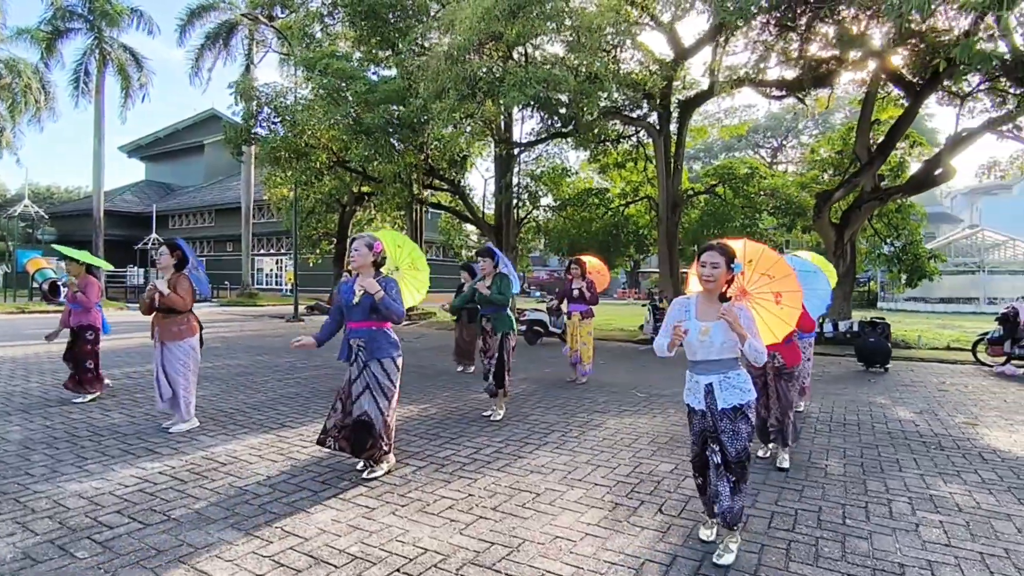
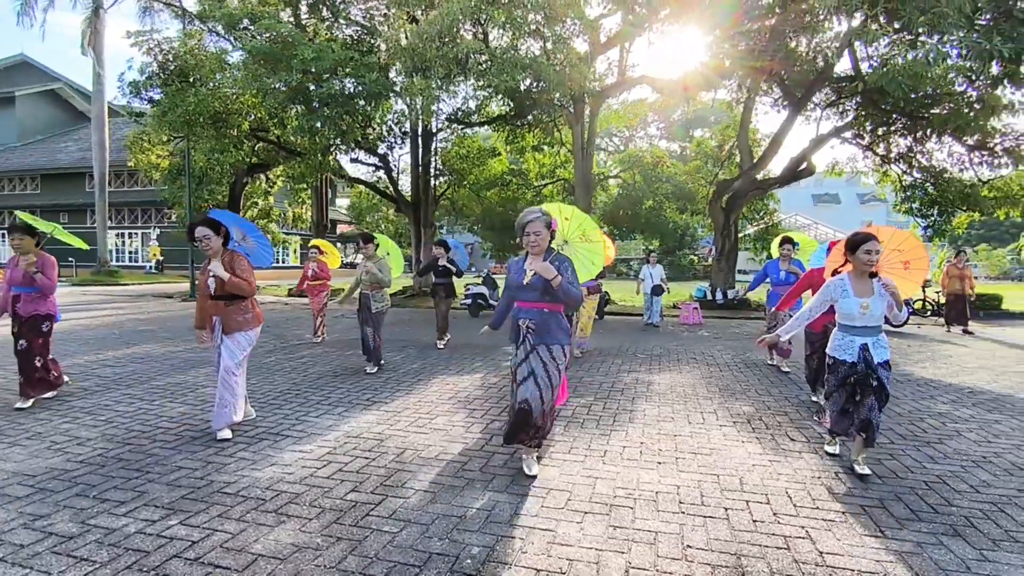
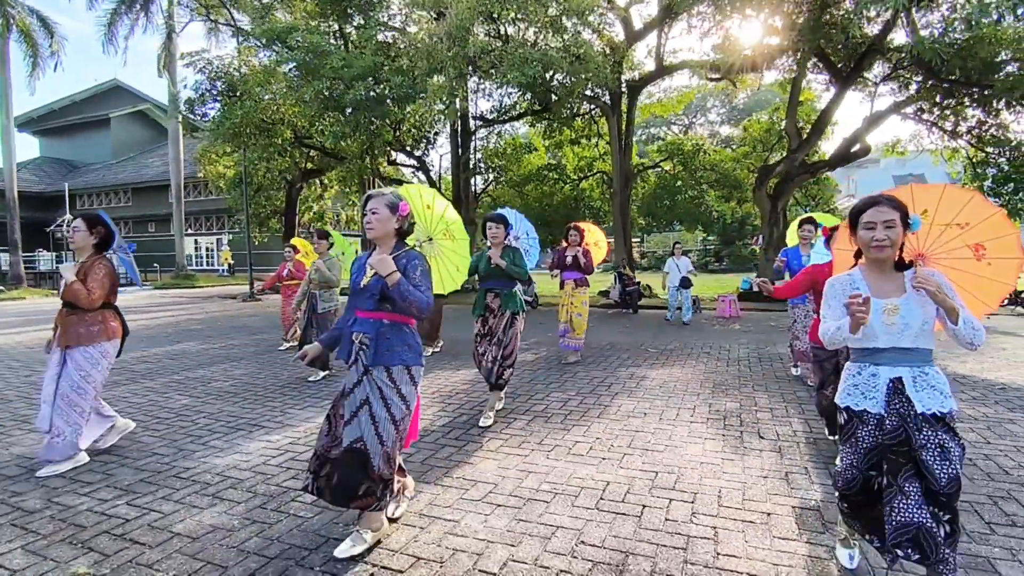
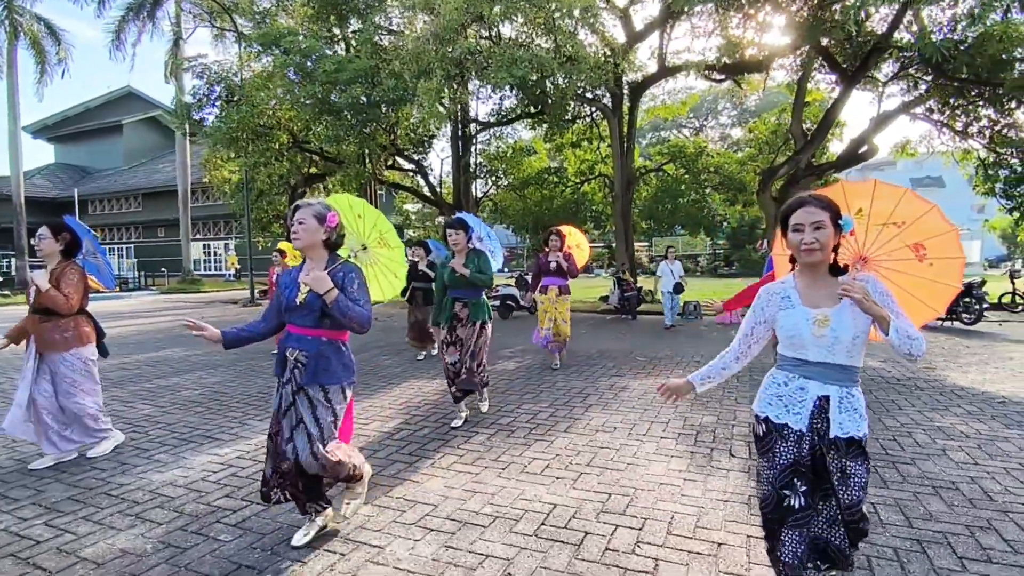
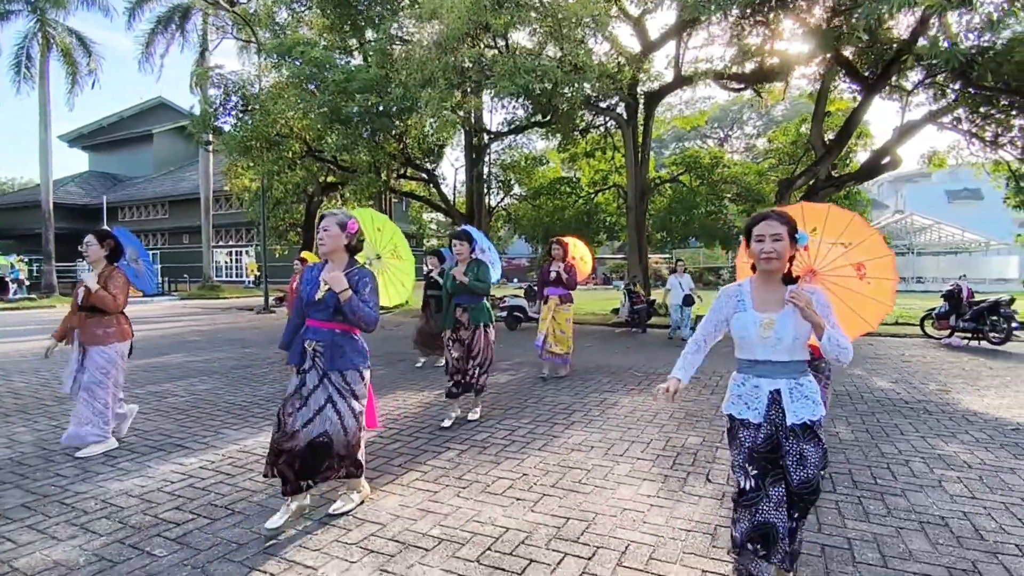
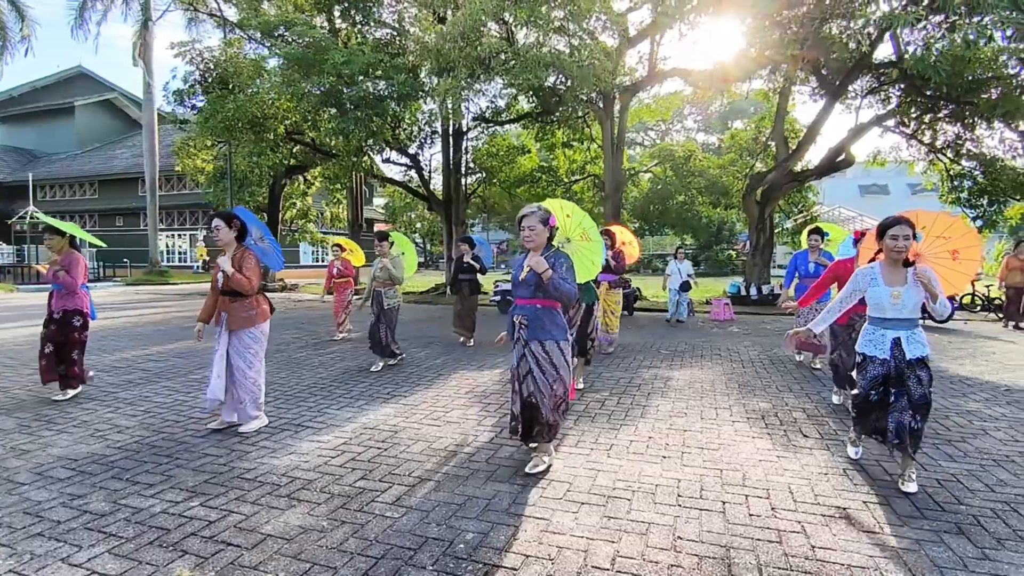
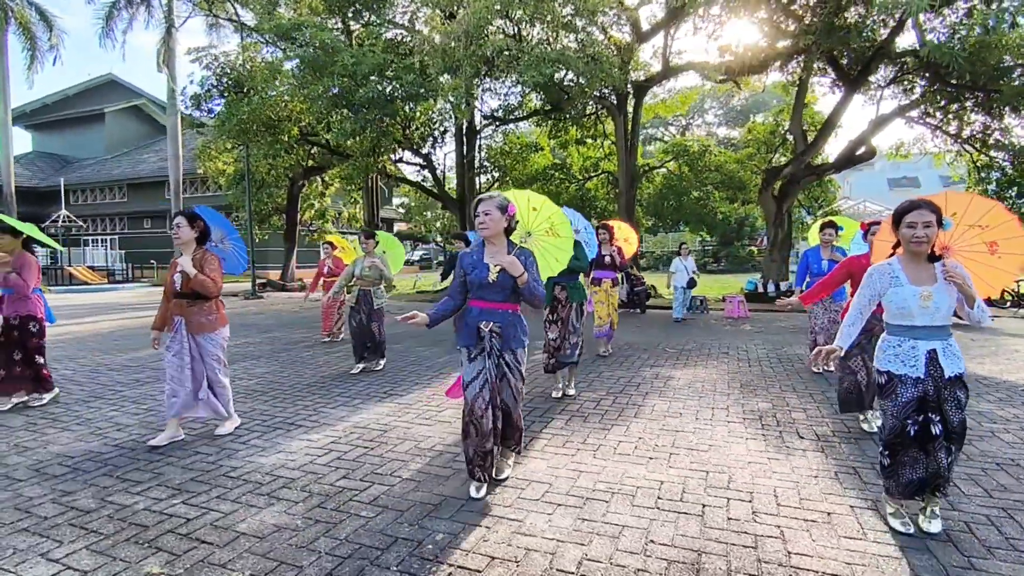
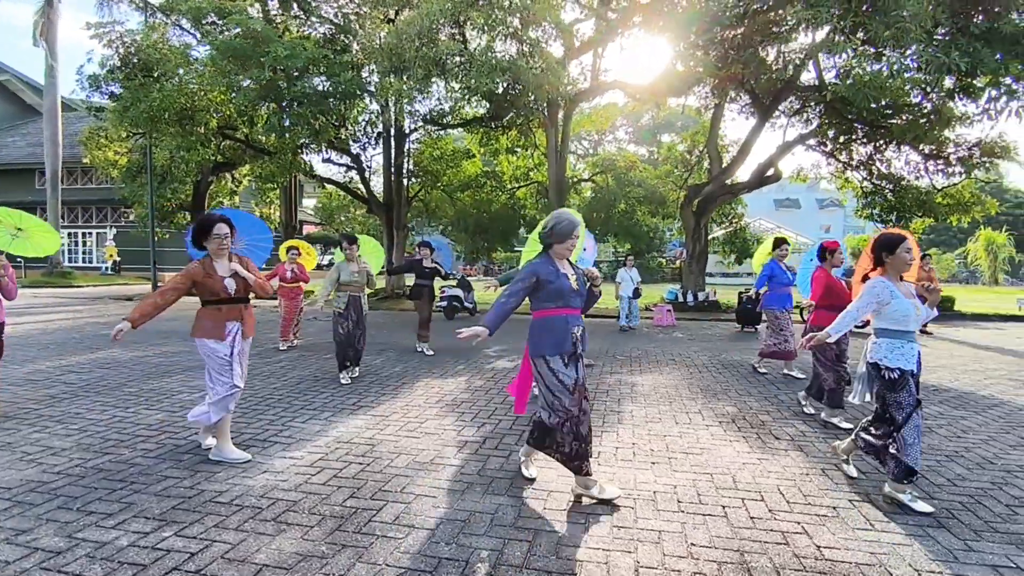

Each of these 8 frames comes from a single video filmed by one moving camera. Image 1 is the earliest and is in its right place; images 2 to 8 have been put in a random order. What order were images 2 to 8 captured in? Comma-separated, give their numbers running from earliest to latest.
5, 4, 3, 7, 6, 2, 8
